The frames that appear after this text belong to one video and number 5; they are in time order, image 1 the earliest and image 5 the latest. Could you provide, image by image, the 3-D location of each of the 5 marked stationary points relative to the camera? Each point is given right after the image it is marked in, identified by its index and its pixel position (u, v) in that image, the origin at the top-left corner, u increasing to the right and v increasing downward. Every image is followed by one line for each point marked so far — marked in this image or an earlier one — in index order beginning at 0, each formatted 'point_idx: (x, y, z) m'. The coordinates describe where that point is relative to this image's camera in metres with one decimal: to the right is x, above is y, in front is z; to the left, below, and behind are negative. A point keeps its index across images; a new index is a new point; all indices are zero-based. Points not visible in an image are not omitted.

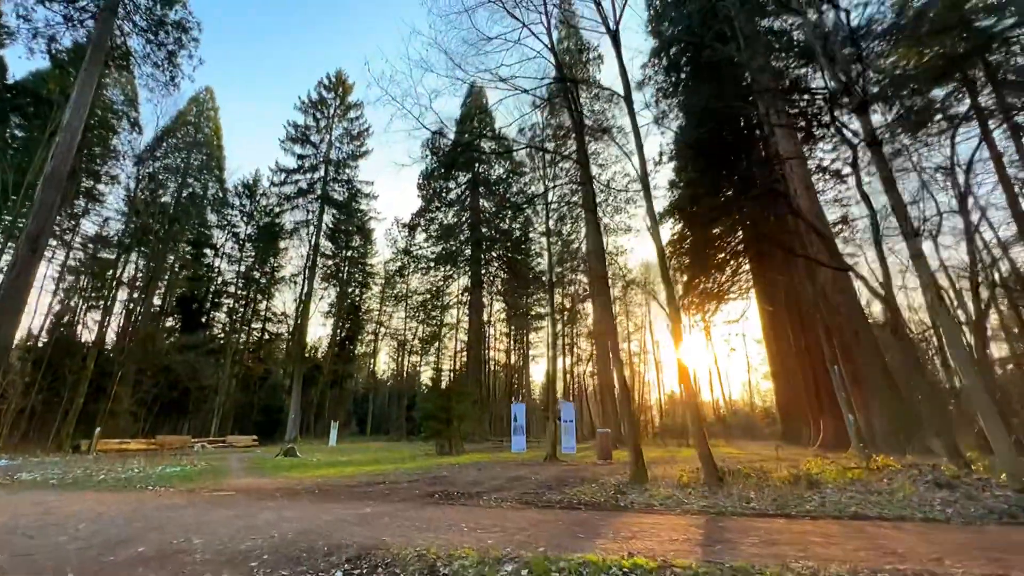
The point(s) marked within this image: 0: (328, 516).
0: (-1.6, -2.0, +5.1) m
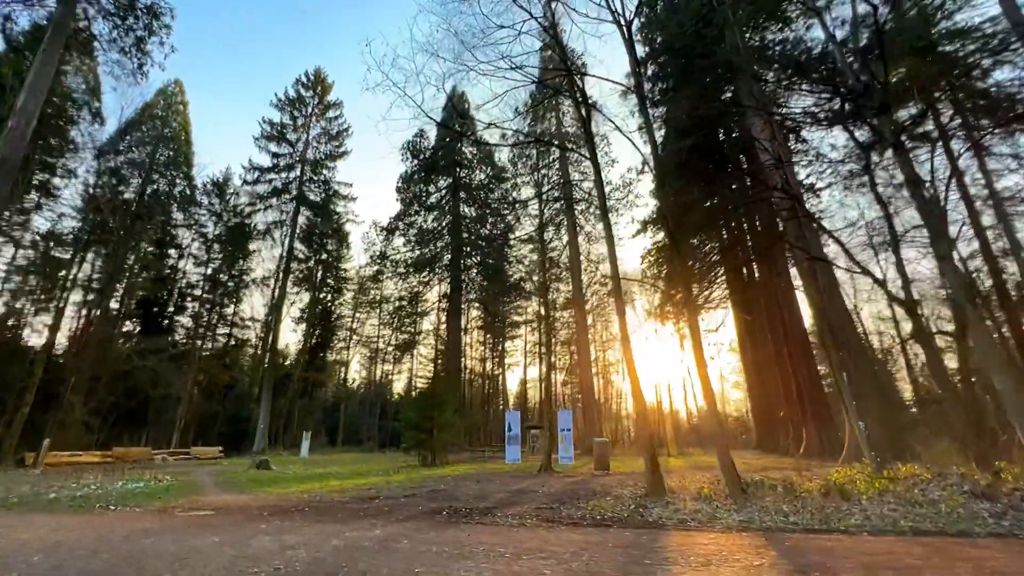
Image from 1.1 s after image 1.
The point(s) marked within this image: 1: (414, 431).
0: (-1.3, -1.9, +4.3) m
1: (-3.1, -4.6, +18.8) m
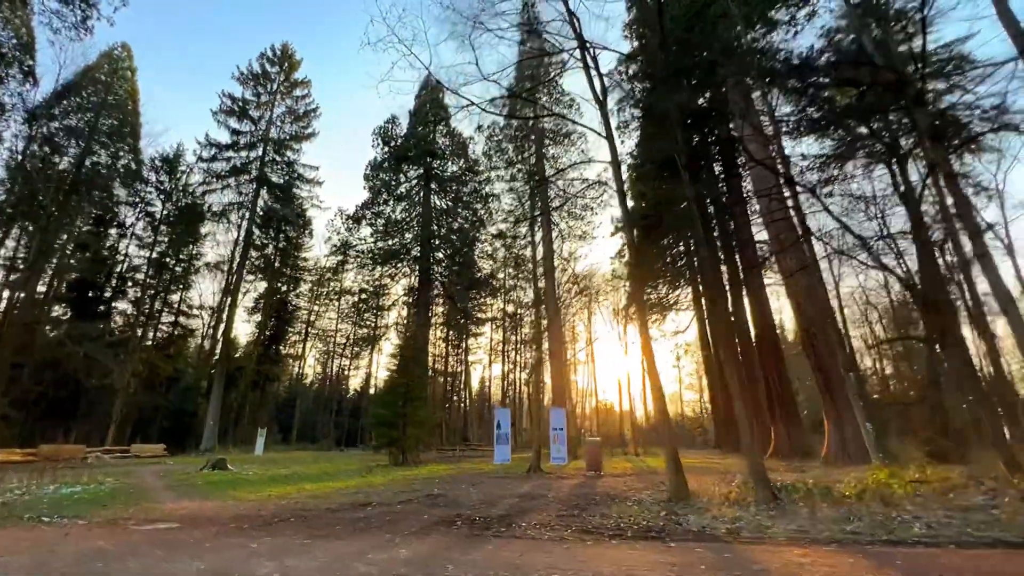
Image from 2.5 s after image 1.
0: (-0.9, -1.6, +3.4) m
1: (-3.9, -4.3, +17.6) m
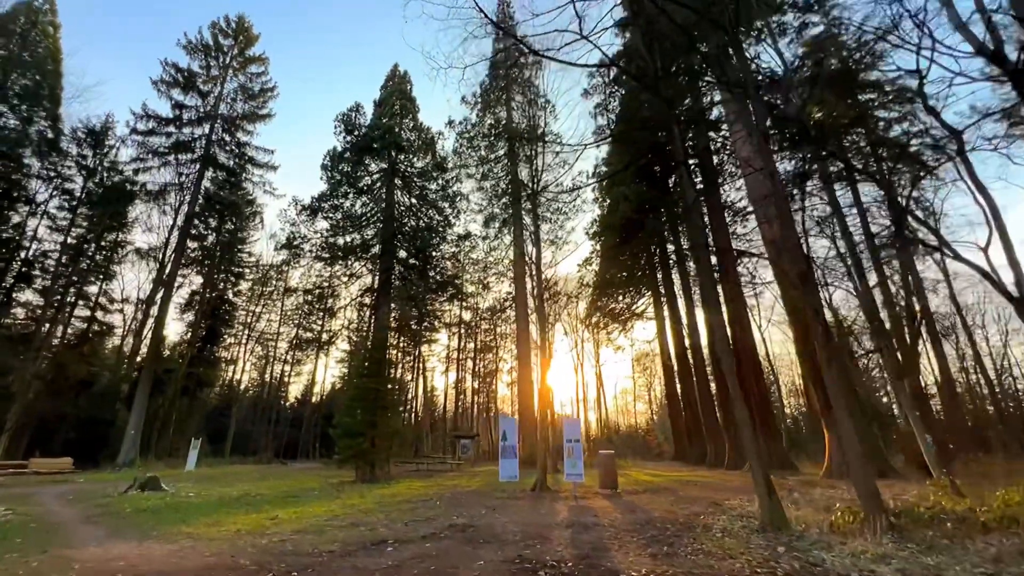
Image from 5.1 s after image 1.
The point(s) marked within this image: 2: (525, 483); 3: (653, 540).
0: (0.0, -1.2, +1.7) m
1: (-4.5, -4.0, +15.5) m
2: (+0.2, -3.6, +10.7) m
3: (+1.2, -2.2, +5.1) m
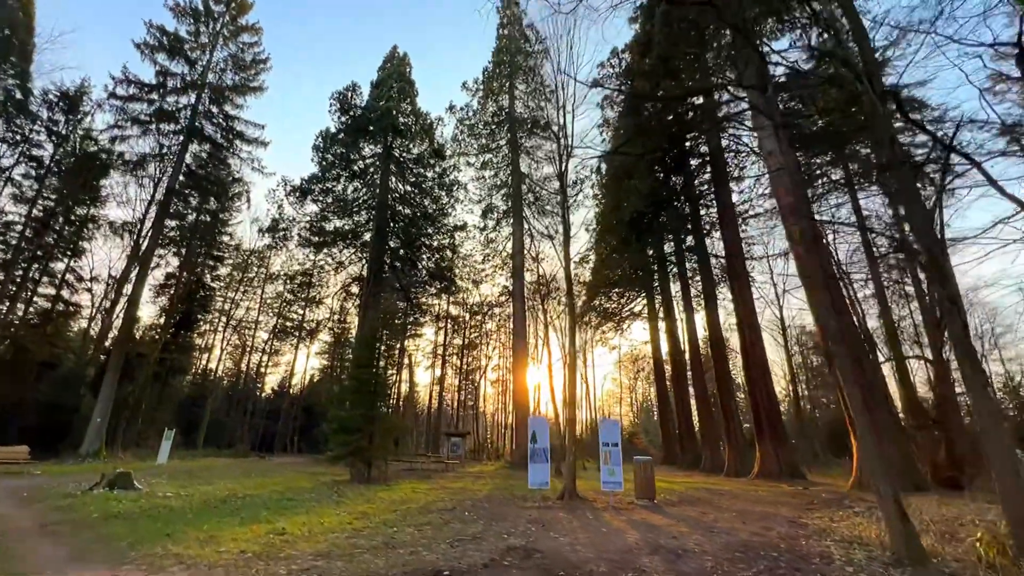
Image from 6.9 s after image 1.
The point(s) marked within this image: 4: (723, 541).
0: (+0.8, -1.0, +0.6) m
1: (-4.3, -3.6, +14.2) m
2: (+0.6, -3.3, +9.5) m
3: (+1.8, -2.0, +4.0) m
4: (+1.9, -2.3, +5.1) m
